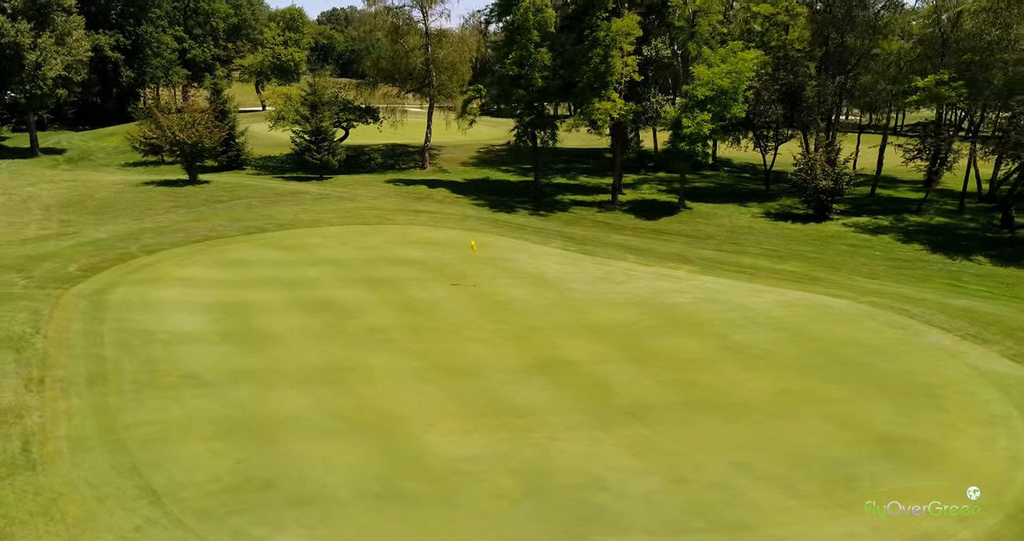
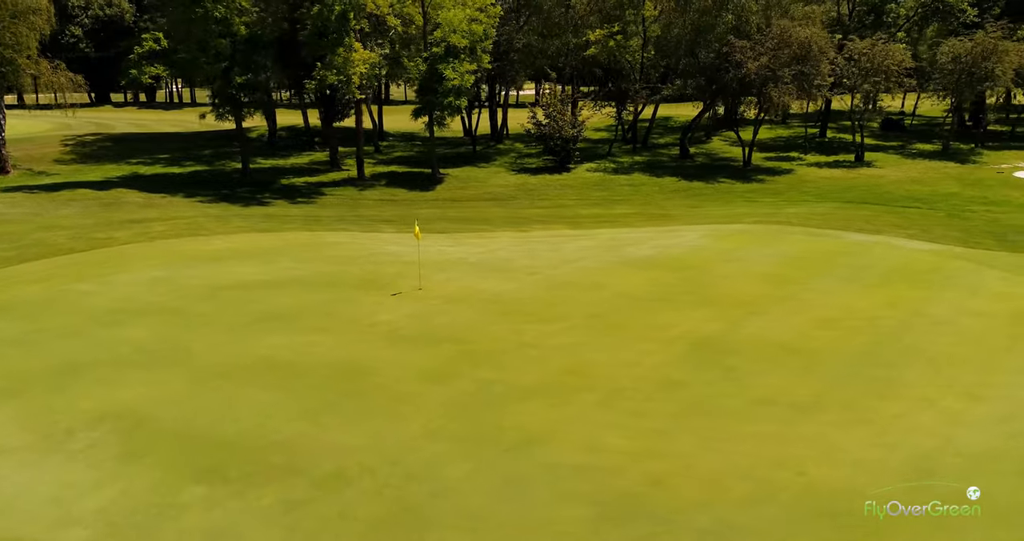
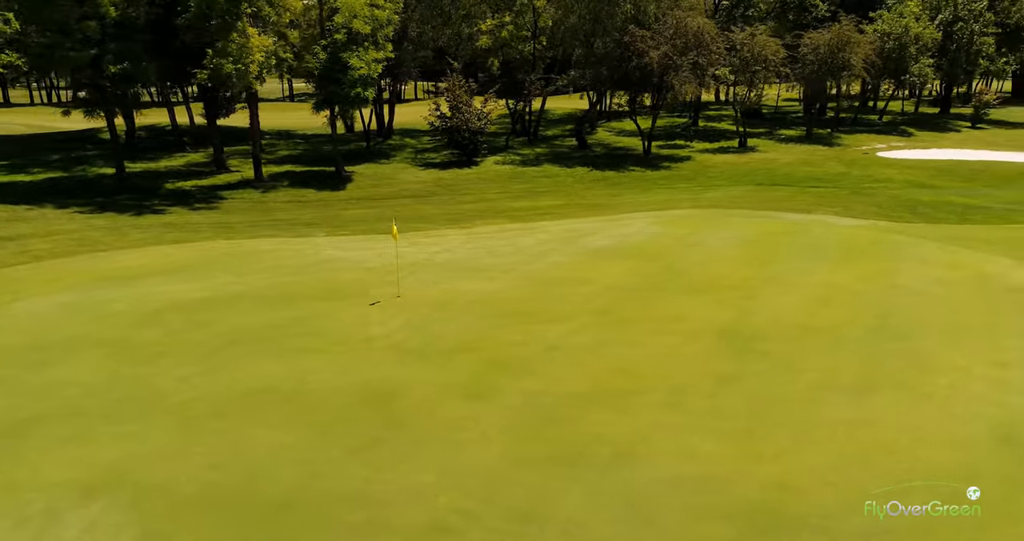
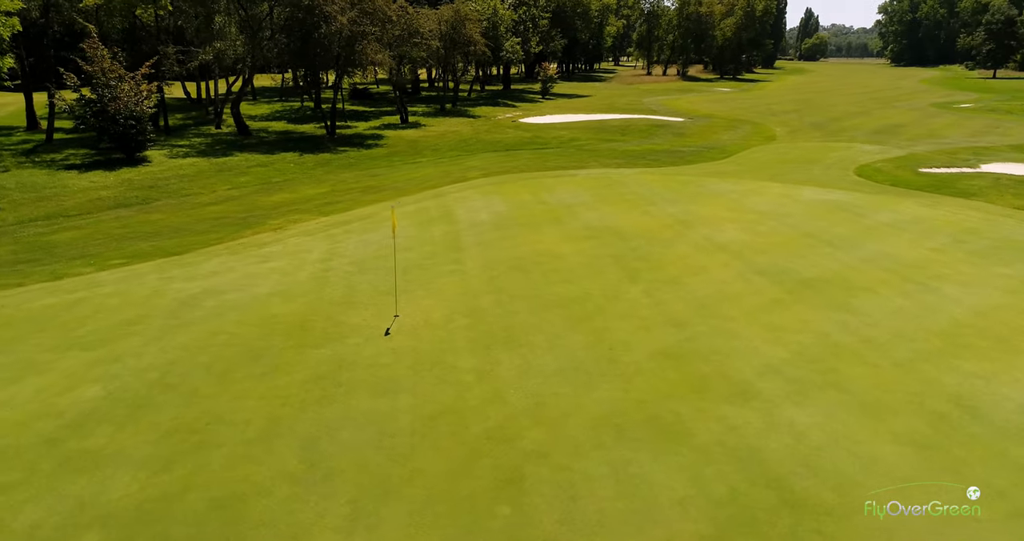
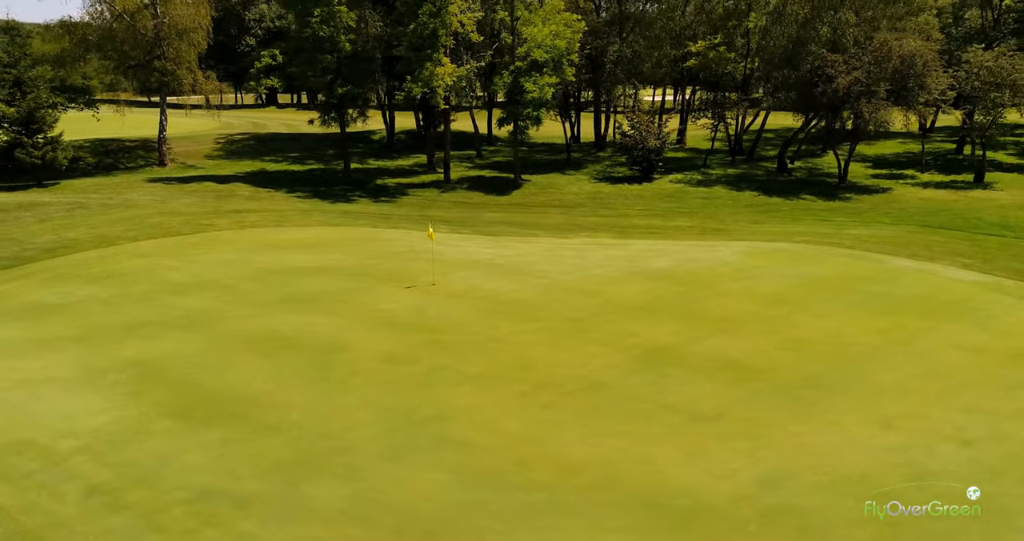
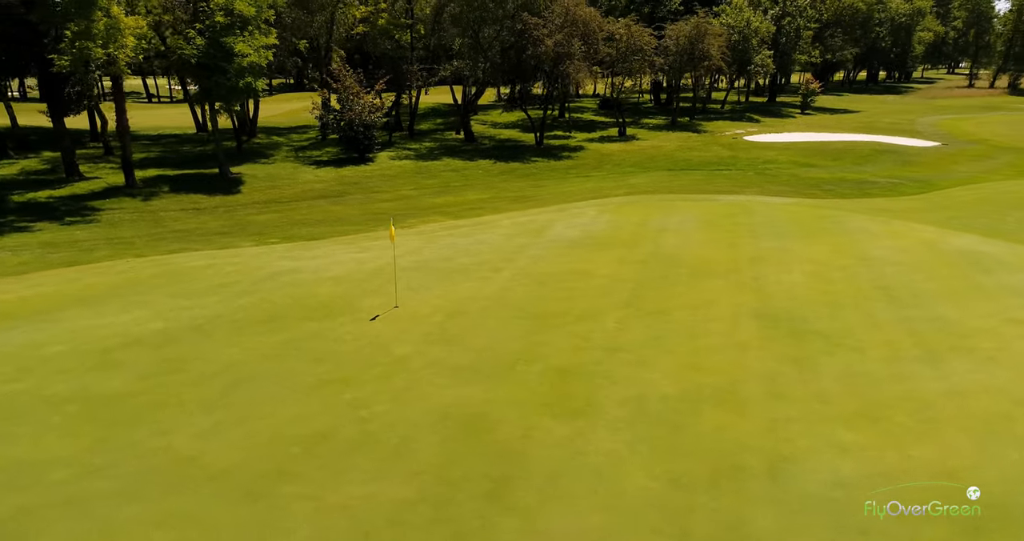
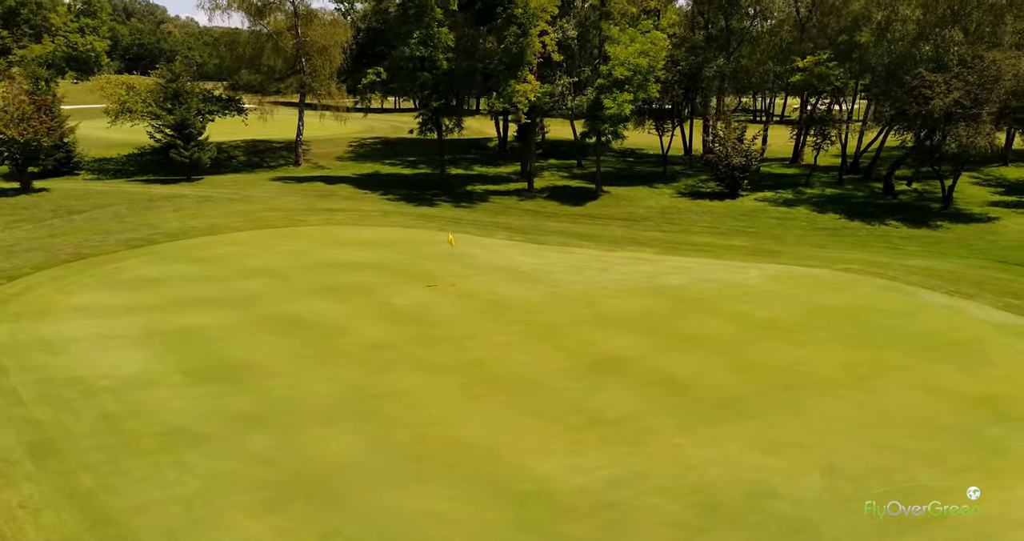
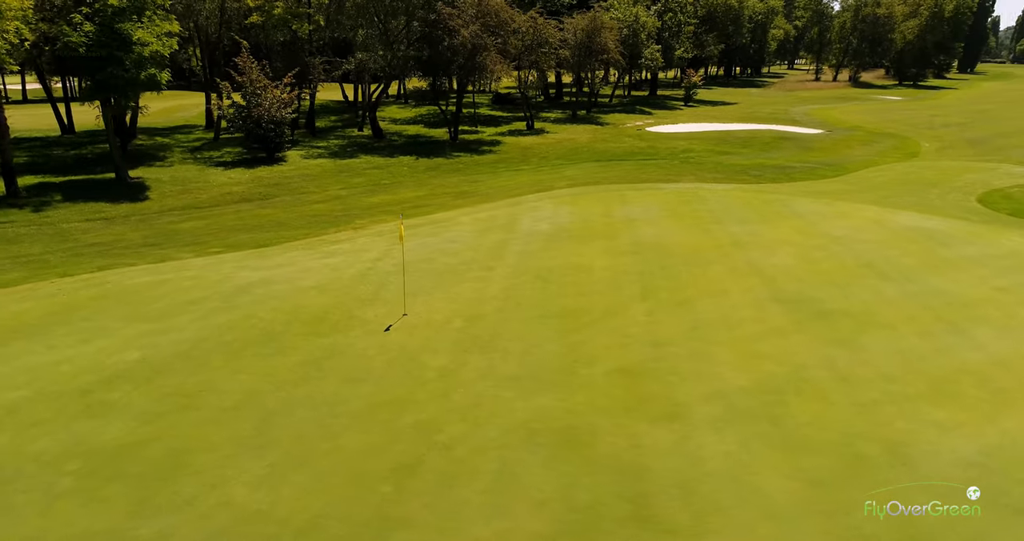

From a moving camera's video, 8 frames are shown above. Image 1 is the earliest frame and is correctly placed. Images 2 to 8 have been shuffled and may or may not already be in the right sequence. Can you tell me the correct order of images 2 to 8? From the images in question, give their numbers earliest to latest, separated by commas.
7, 5, 2, 3, 6, 8, 4
